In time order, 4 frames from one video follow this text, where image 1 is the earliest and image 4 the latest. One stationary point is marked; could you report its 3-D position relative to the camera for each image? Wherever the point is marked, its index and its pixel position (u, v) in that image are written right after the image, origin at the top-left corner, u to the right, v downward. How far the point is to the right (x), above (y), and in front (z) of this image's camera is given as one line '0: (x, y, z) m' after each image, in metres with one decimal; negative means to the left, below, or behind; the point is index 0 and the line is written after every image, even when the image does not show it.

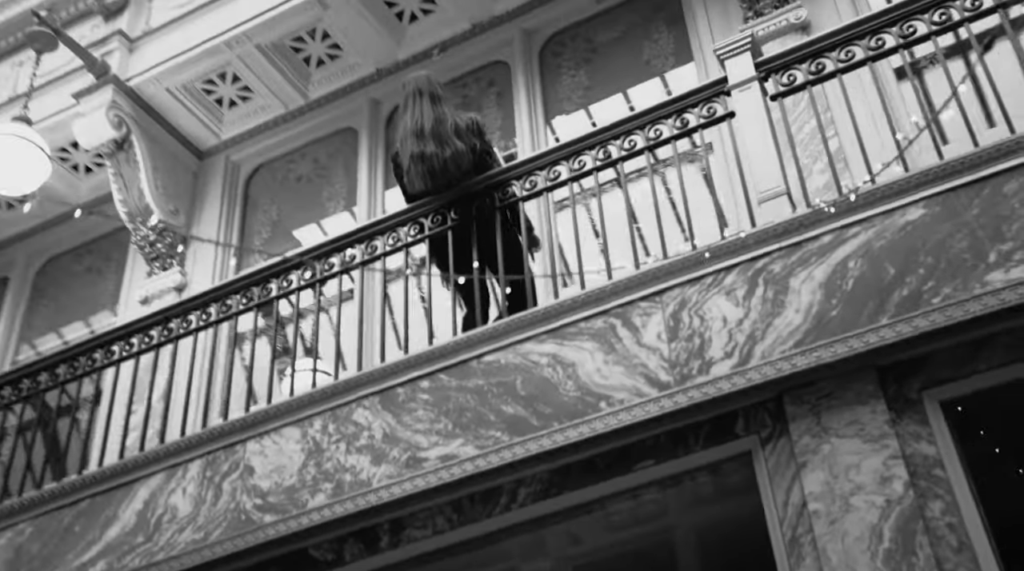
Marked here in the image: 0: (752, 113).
0: (+1.0, +0.7, +5.2) m
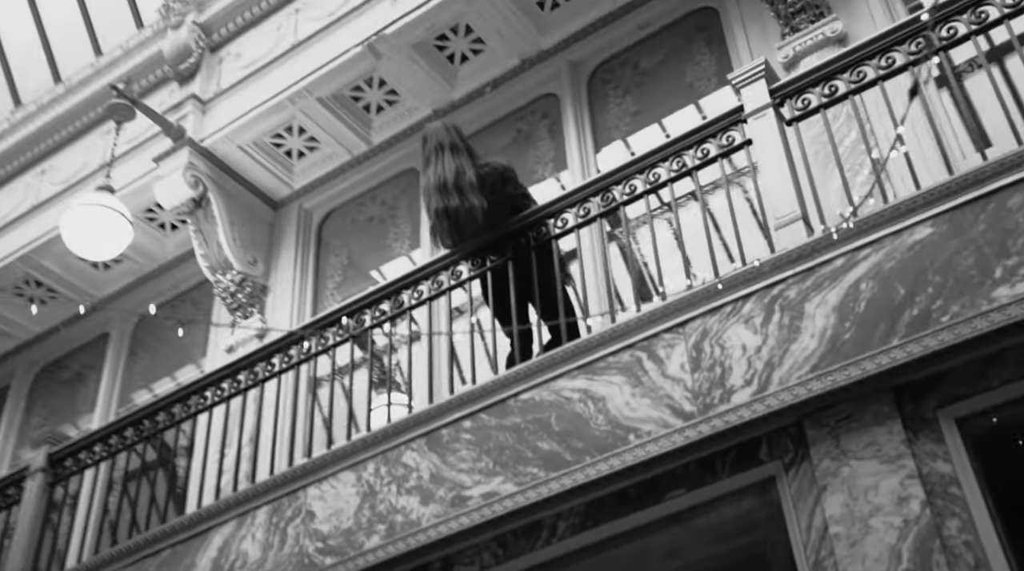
0: (+1.1, +0.6, +5.3) m
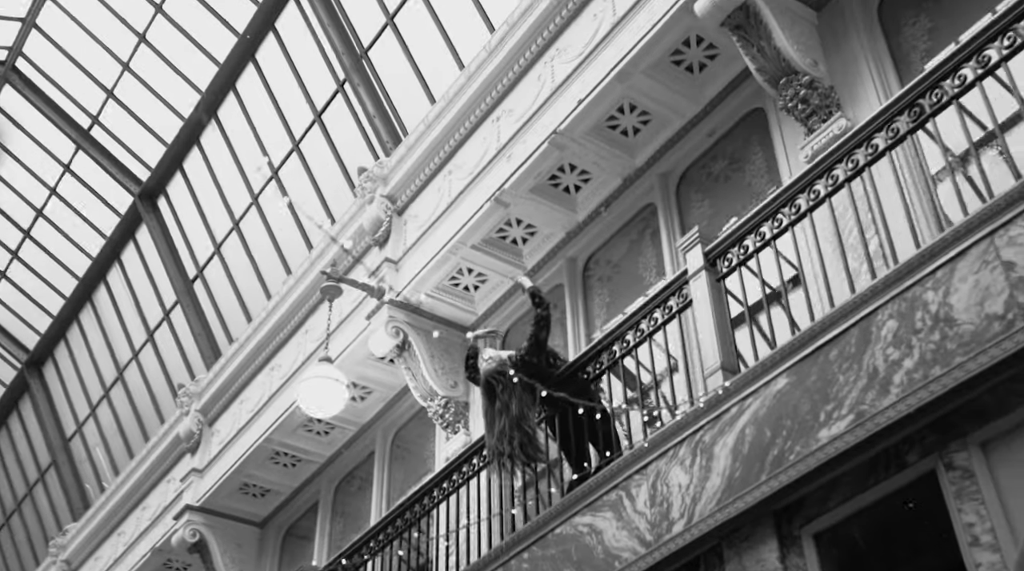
0: (+1.0, -0.1, +6.6) m
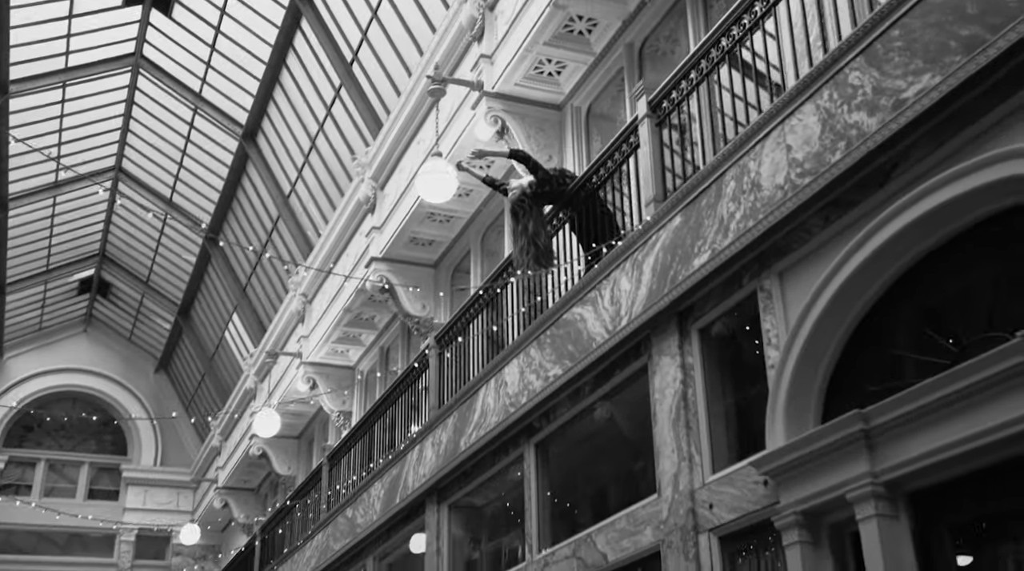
0: (+0.9, +1.0, +8.5) m
